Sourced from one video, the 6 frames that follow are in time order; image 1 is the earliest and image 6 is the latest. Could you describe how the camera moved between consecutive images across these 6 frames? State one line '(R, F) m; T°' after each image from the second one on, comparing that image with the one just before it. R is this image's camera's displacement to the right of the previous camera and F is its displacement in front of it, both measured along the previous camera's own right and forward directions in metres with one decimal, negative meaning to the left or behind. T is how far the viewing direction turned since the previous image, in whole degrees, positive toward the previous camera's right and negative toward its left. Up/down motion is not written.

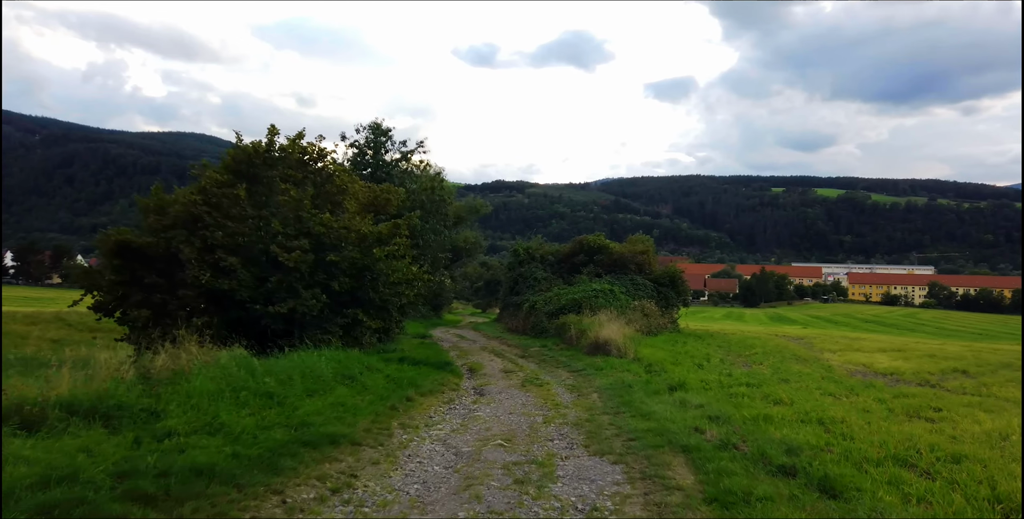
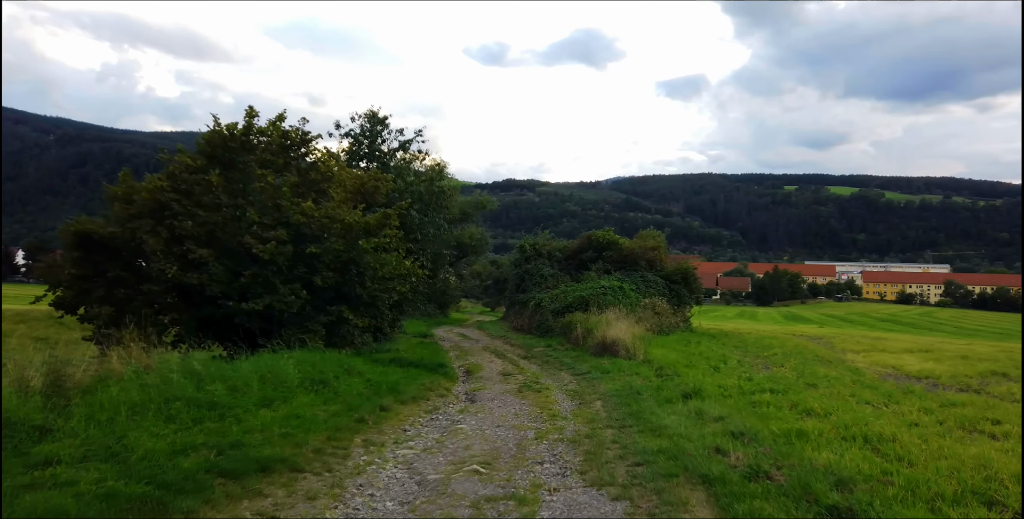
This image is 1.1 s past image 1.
(+0.1, +0.6) m; -1°
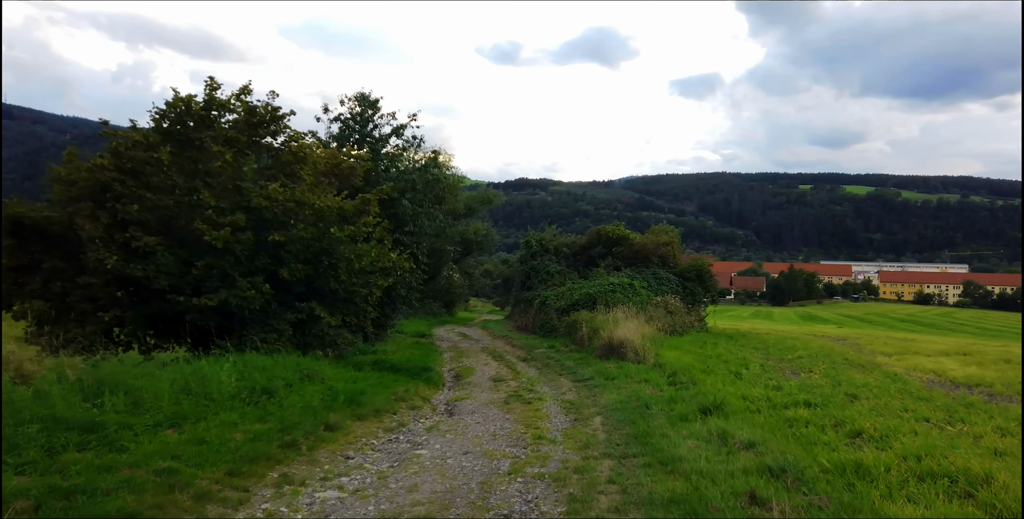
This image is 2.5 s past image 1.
(+0.2, +0.8) m; -1°
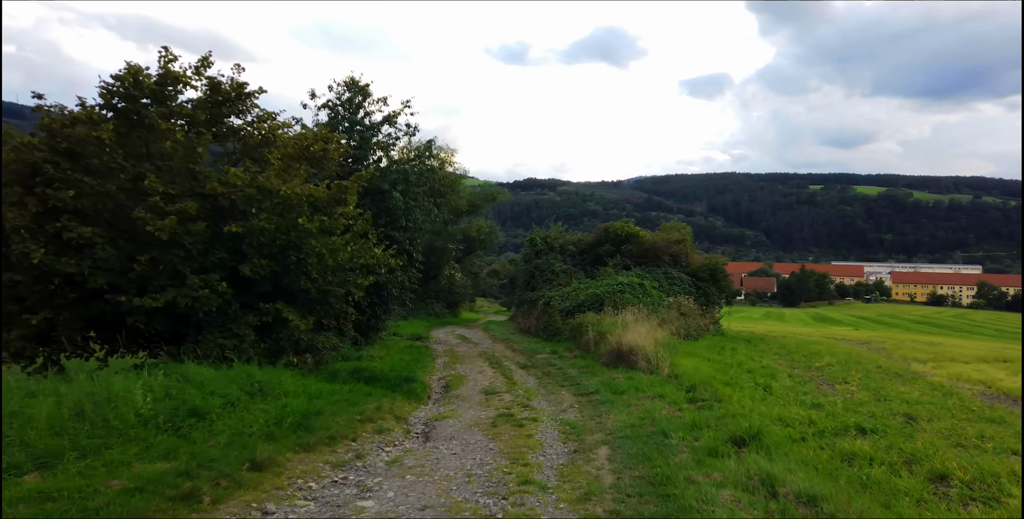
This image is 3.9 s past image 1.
(+0.1, +0.8) m; -1°
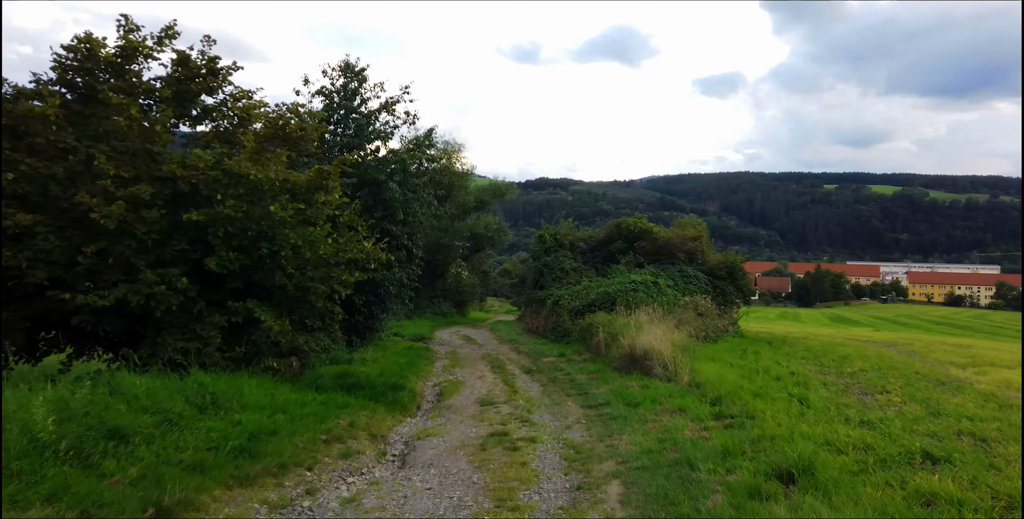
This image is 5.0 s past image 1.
(+0.1, +0.6) m; -1°
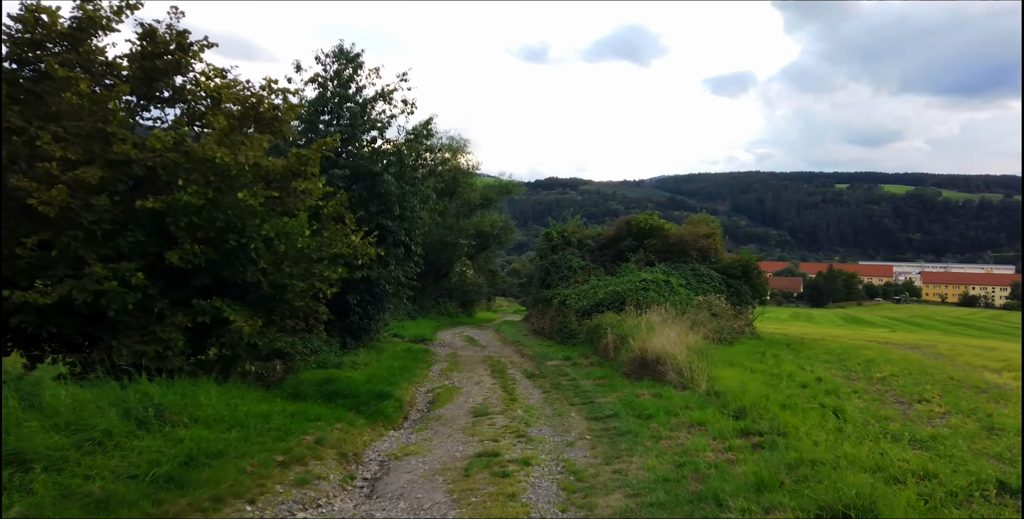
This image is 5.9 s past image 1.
(+0.1, +0.5) m; -1°
